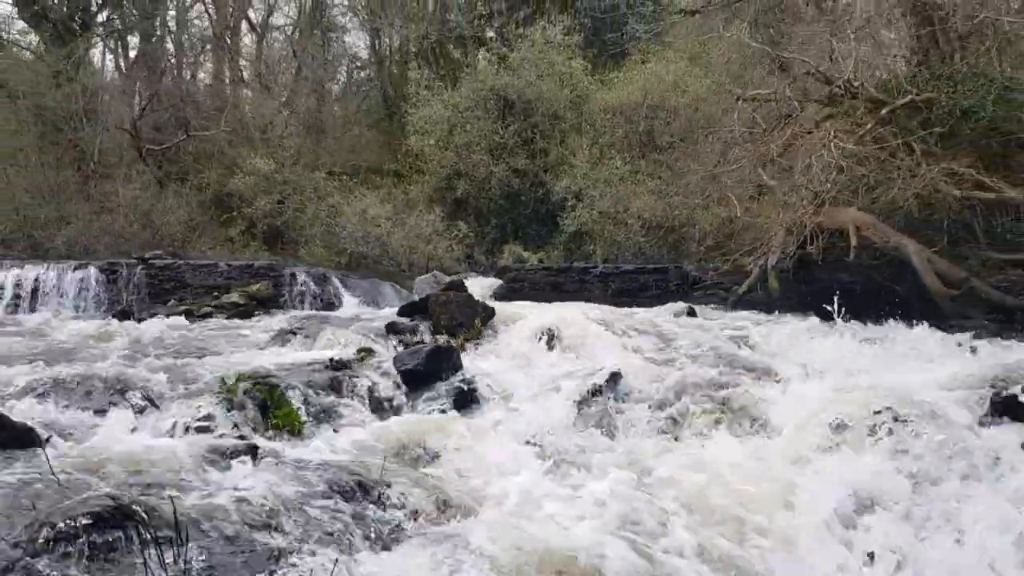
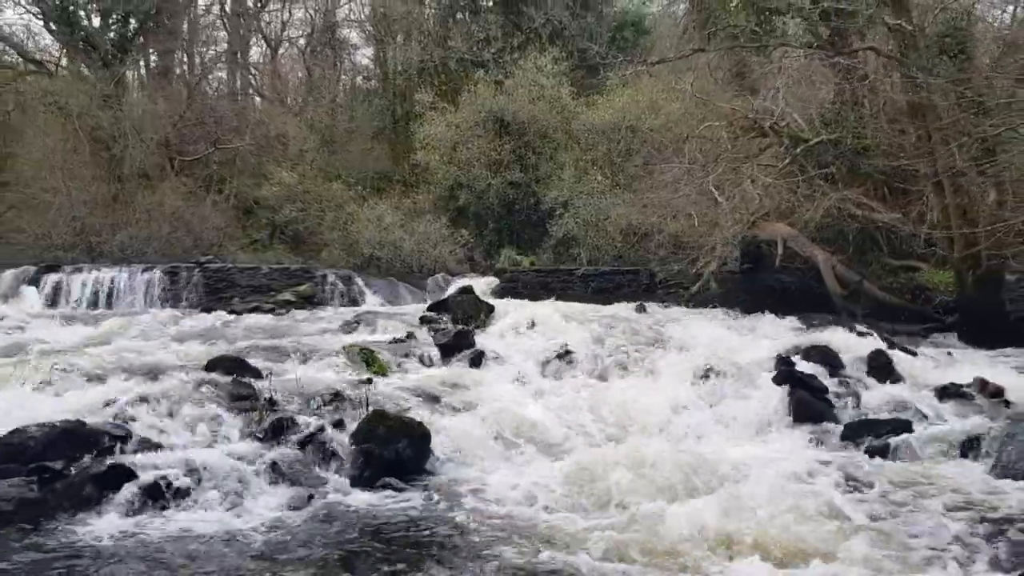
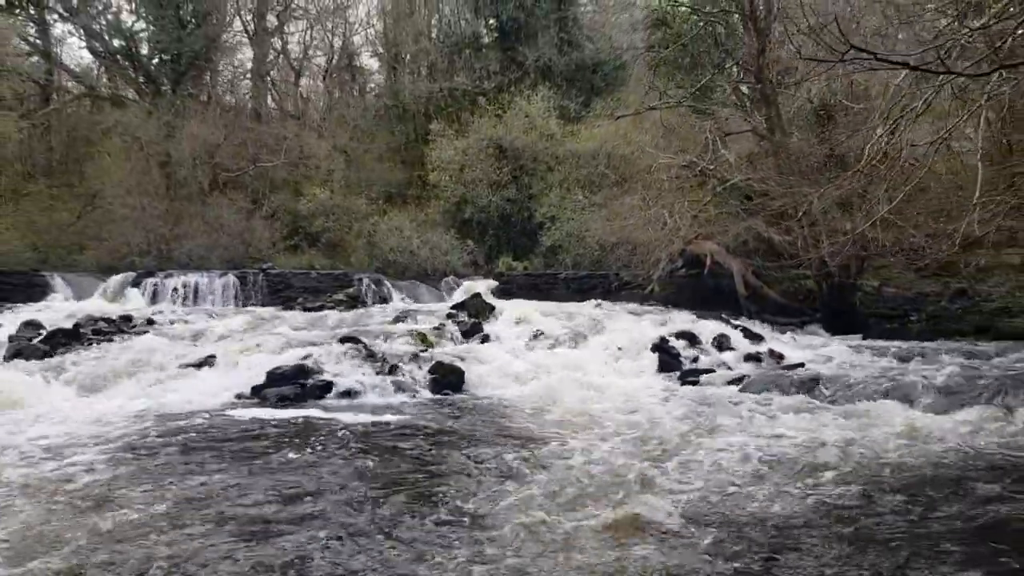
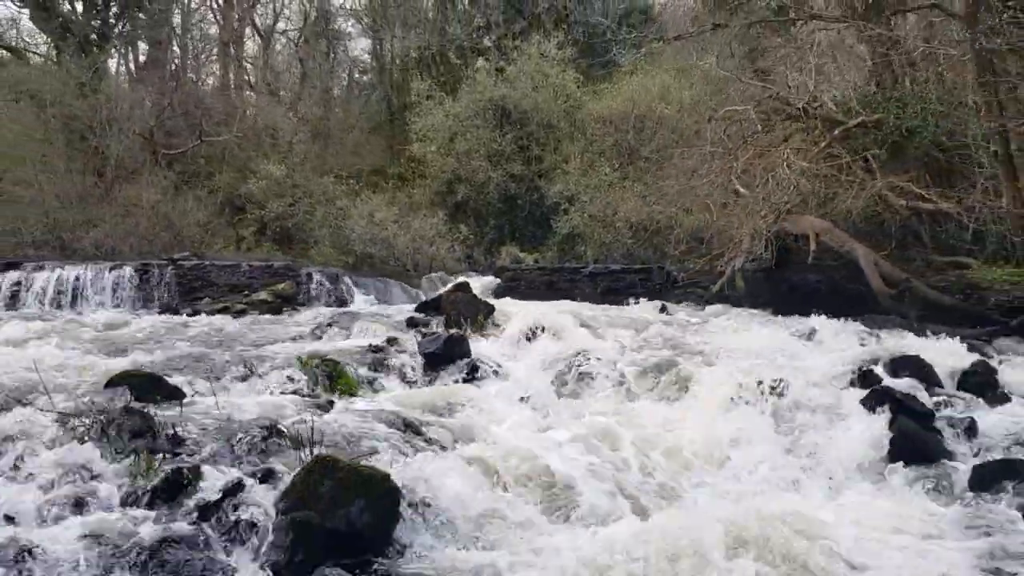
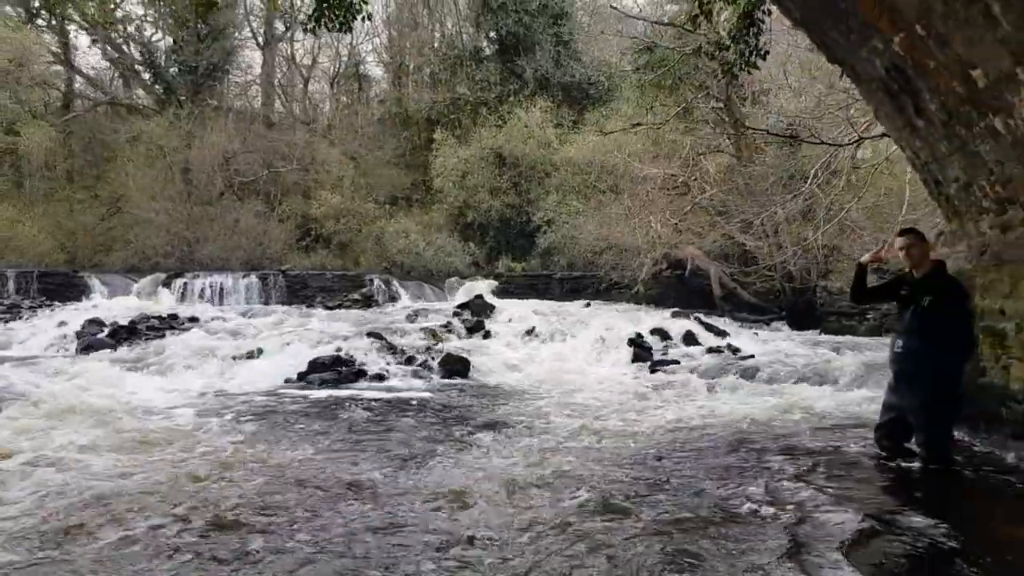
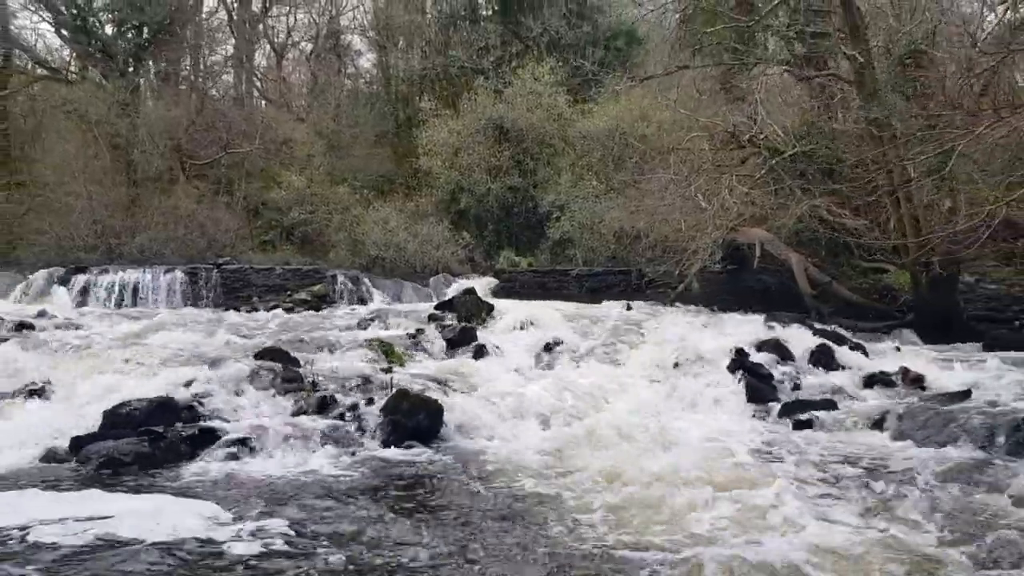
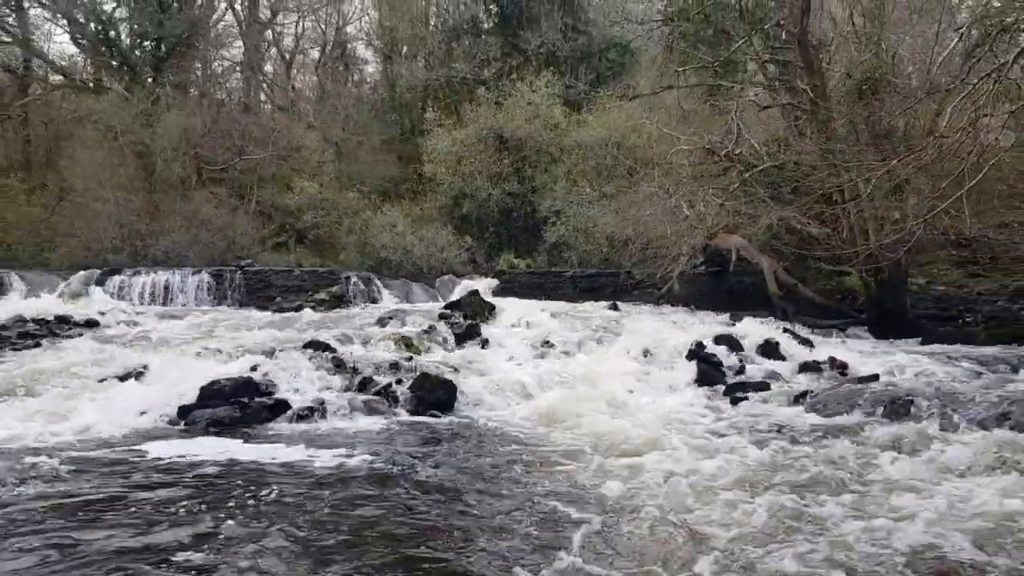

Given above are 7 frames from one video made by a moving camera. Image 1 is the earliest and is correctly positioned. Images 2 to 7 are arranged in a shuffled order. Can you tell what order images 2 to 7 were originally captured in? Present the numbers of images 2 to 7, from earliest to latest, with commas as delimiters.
4, 2, 6, 7, 3, 5
